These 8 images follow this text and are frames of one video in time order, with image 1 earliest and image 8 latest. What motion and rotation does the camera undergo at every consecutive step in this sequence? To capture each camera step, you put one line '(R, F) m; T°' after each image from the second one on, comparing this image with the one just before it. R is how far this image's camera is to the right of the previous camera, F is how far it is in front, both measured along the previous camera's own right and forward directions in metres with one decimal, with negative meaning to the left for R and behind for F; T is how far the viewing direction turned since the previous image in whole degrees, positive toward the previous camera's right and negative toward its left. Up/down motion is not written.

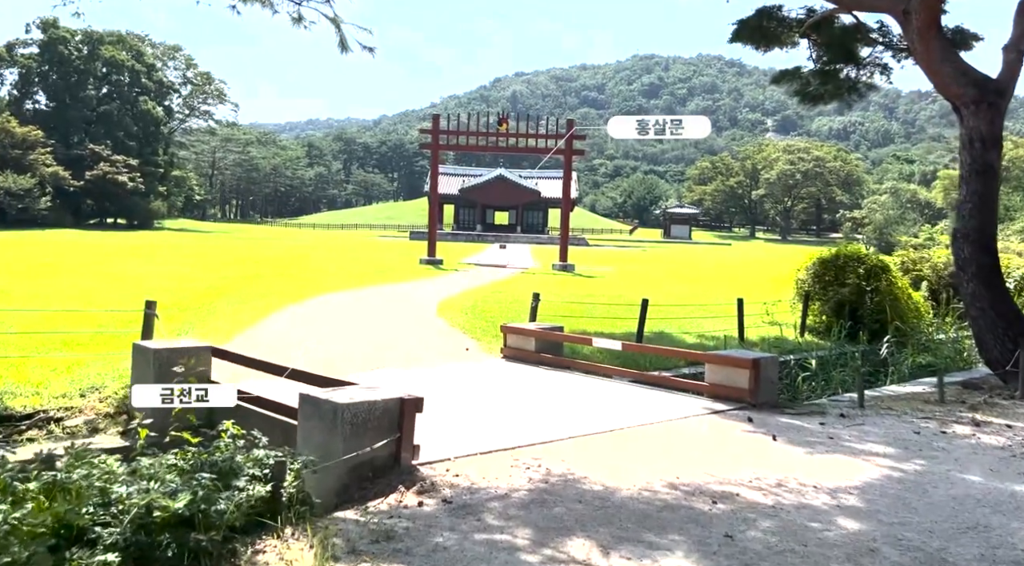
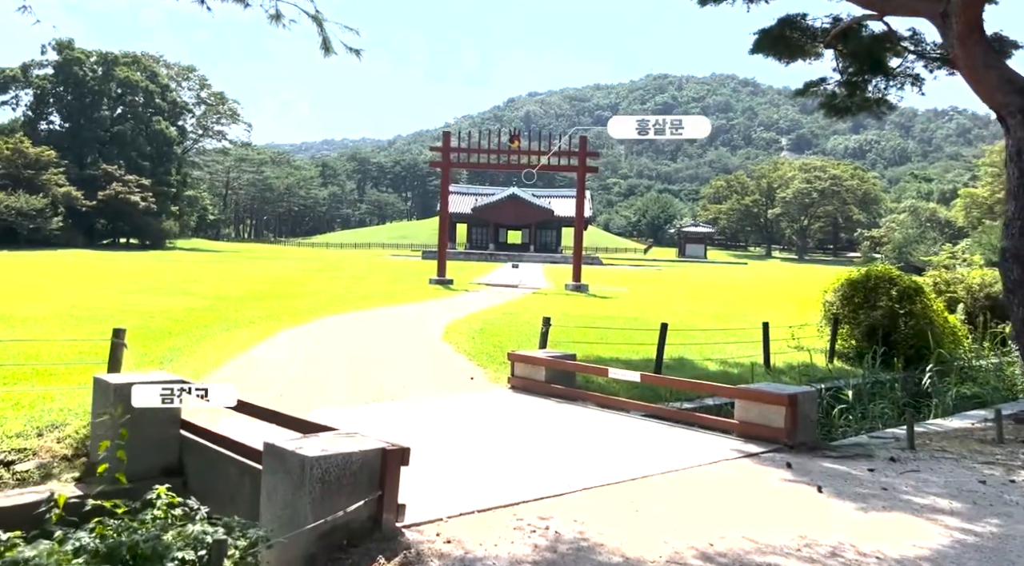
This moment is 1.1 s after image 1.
(+0.1, +0.8) m; -1°
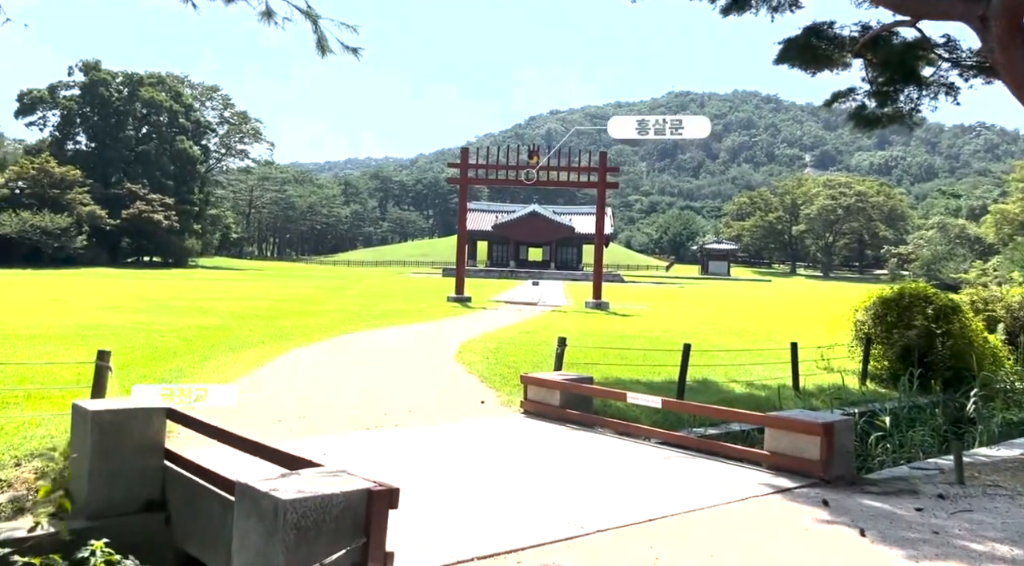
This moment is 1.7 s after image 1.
(+0.1, +0.5) m; -1°
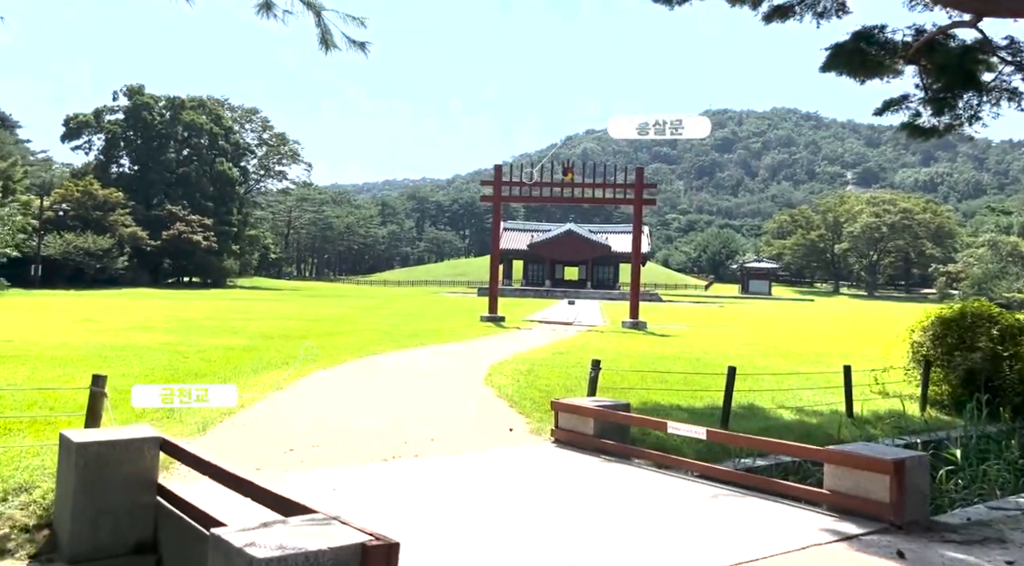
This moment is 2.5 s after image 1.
(+0.1, +0.6) m; -2°
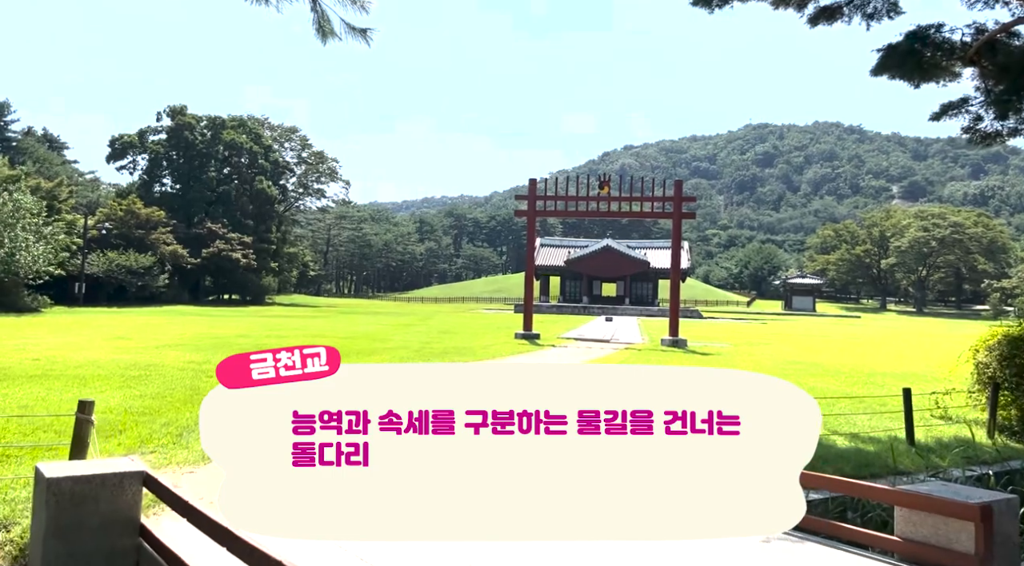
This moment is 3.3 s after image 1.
(+0.1, +0.6) m; -2°
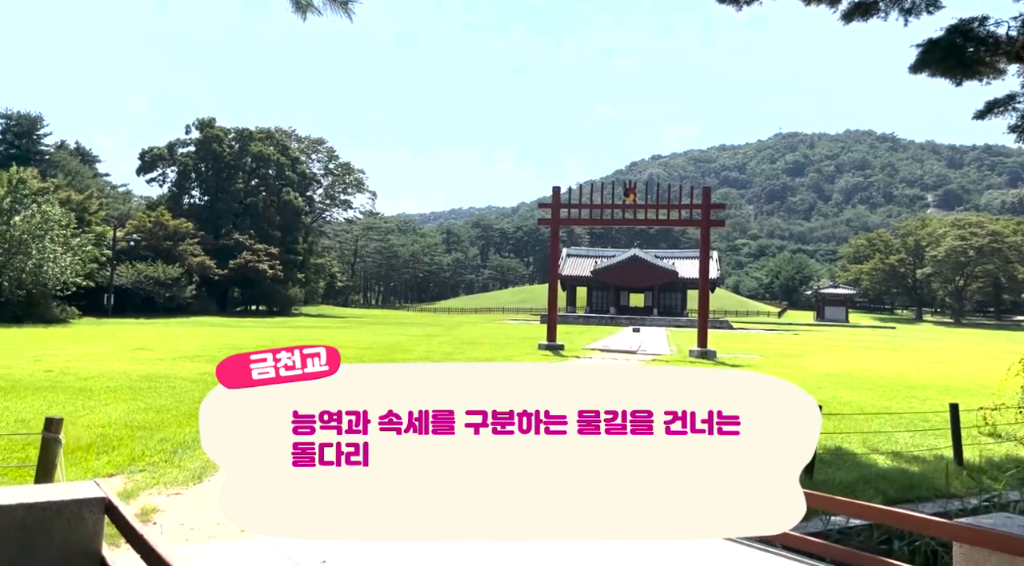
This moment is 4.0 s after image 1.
(+0.1, +0.5) m; -2°
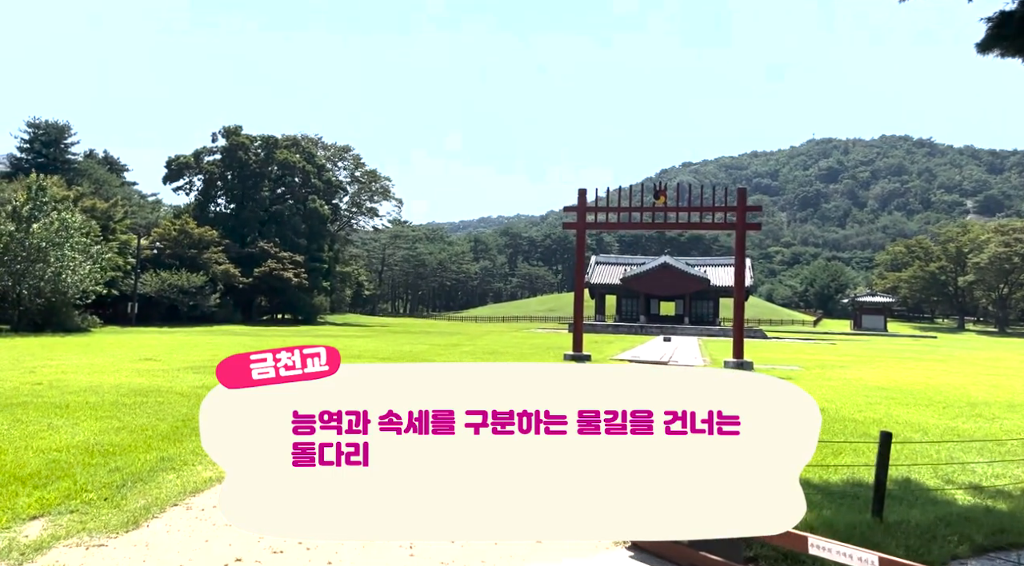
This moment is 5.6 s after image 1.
(+0.1, +1.3) m; -2°
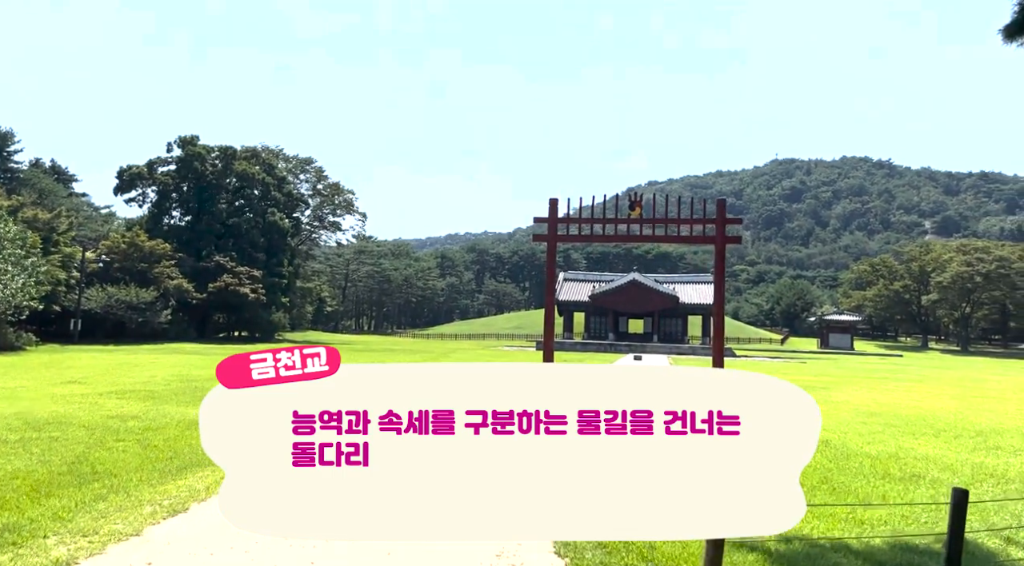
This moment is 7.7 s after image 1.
(0.0, +1.8) m; +2°
